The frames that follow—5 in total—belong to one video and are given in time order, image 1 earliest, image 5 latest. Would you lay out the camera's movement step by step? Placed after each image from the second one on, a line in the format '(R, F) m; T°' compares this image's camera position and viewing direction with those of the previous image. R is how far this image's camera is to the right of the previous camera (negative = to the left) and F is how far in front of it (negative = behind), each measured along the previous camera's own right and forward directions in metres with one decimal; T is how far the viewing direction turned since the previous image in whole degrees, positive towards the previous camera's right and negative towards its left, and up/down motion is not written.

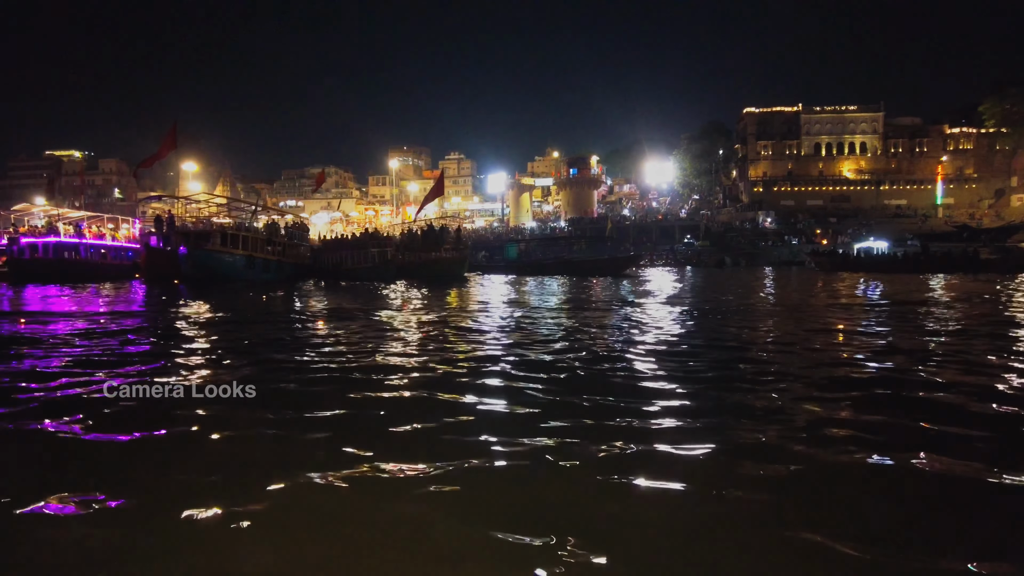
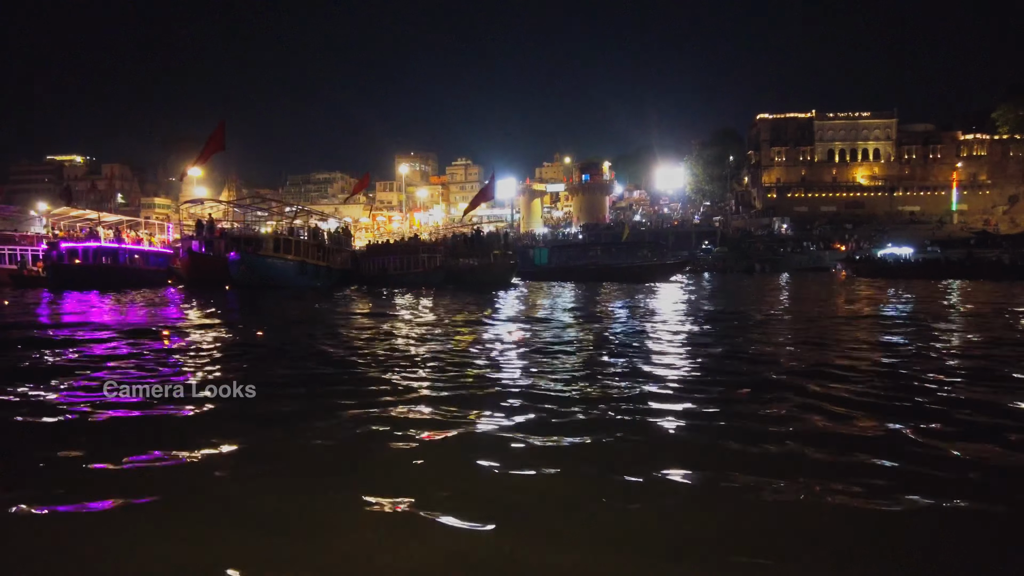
(-1.6, +0.4) m; +1°
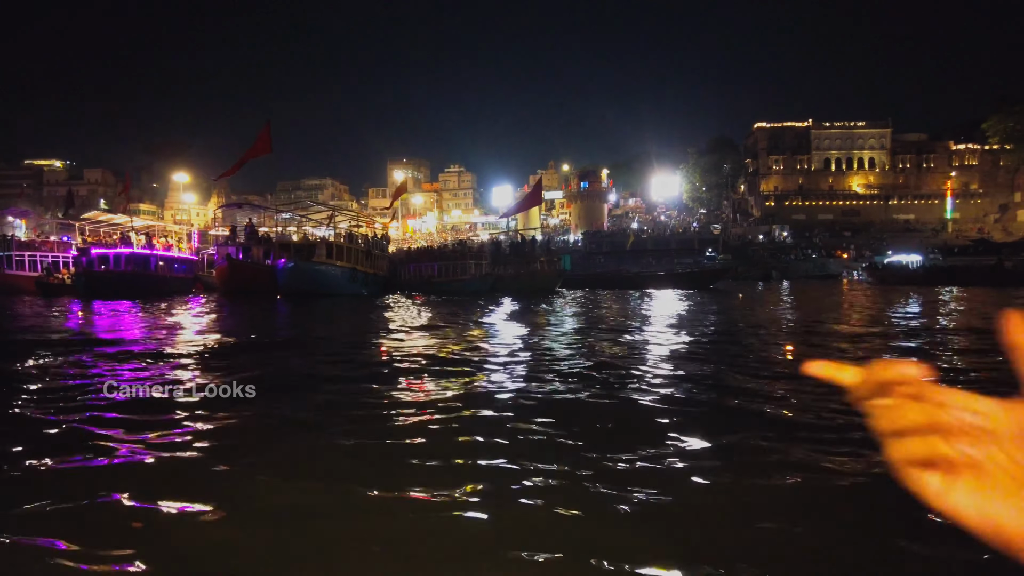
(-1.9, +0.4) m; +2°
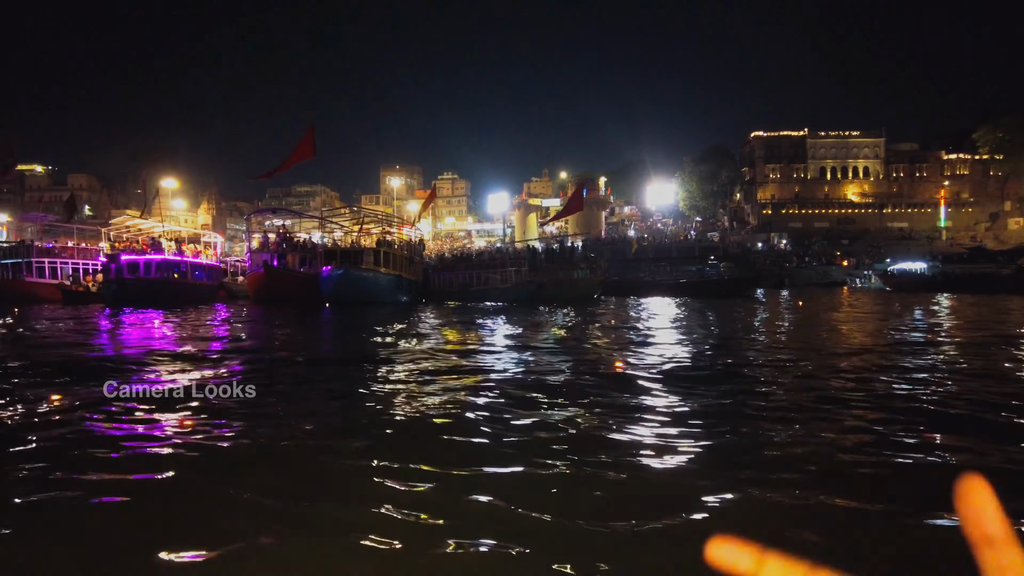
(-1.6, +0.3) m; +2°
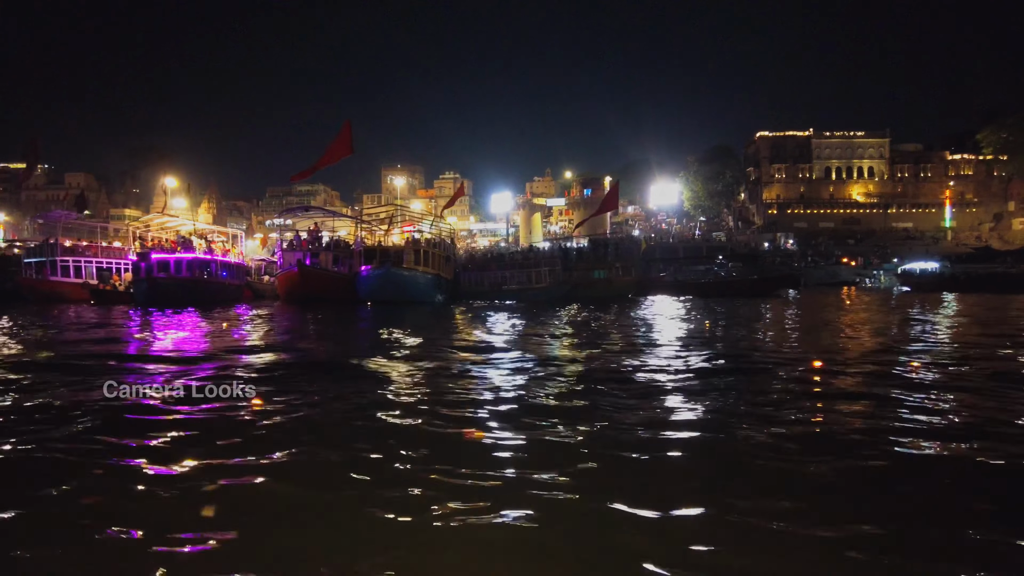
(-1.1, +0.2) m; +1°
